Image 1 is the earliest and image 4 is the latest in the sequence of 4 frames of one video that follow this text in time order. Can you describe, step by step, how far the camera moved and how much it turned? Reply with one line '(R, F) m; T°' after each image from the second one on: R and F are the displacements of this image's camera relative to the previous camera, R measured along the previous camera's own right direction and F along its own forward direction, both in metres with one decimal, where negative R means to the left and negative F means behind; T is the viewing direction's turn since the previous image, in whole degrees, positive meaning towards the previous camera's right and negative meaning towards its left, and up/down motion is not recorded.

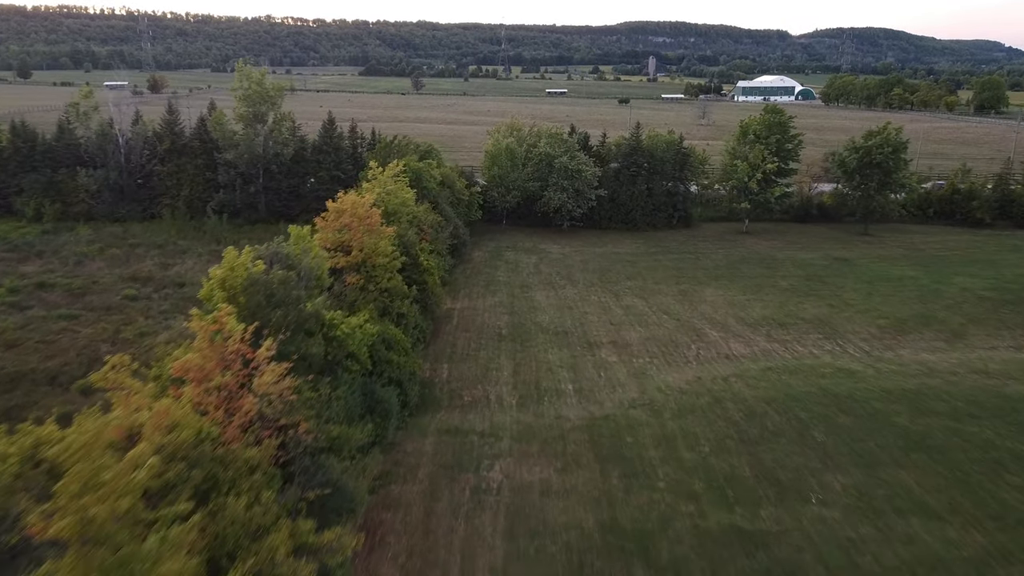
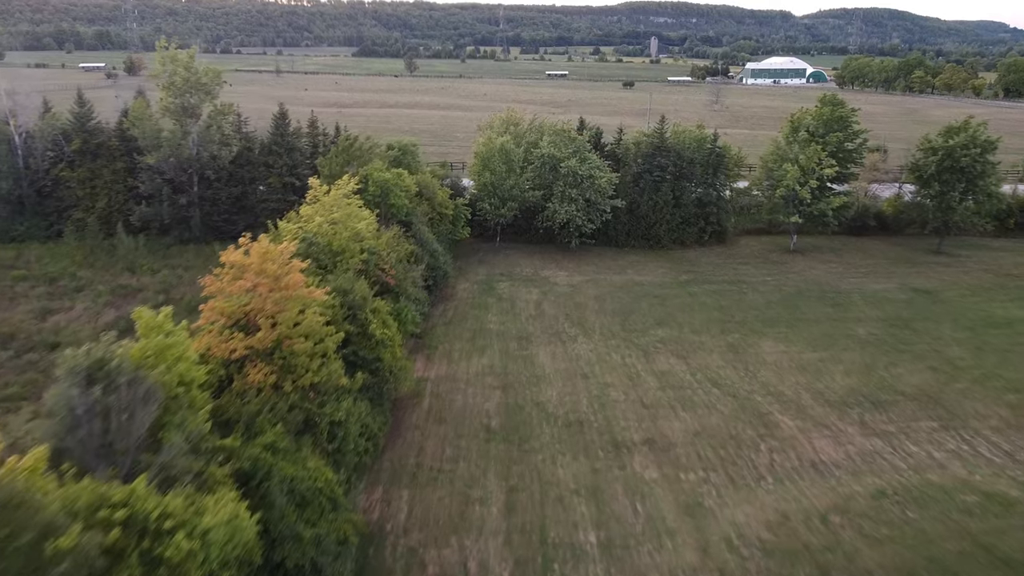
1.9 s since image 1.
(+0.2, +8.7) m; 0°
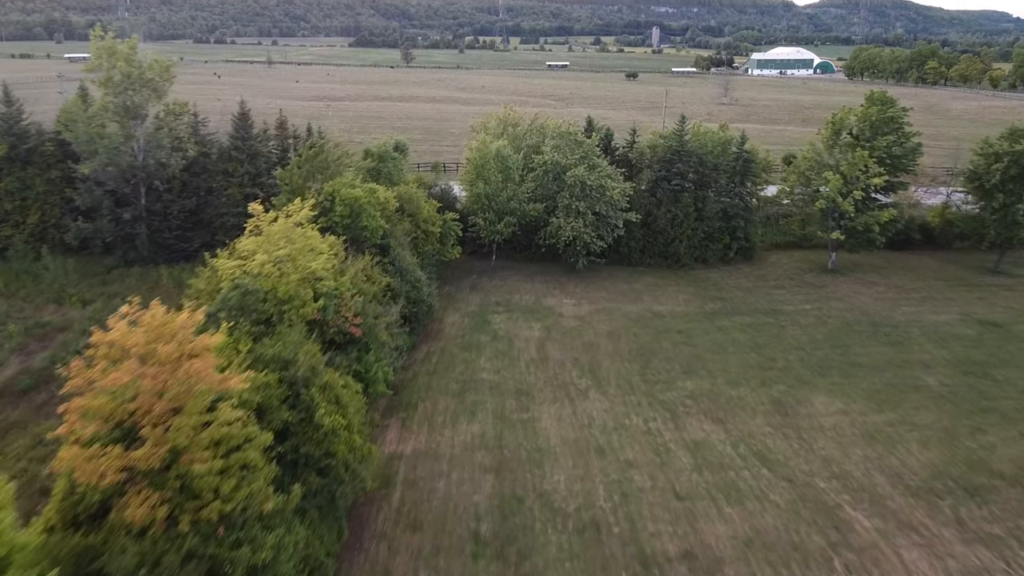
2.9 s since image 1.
(+0.1, +4.9) m; 0°
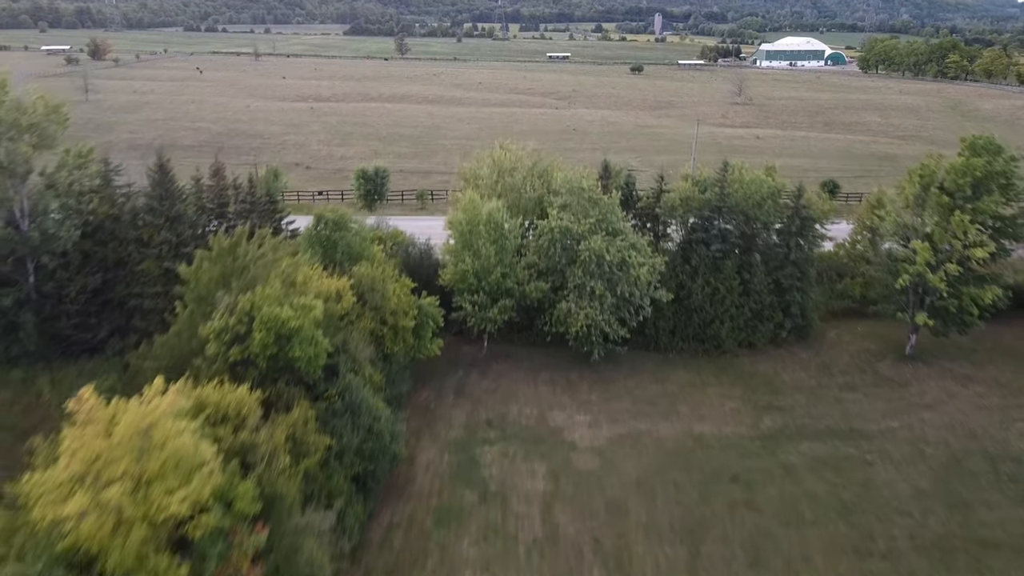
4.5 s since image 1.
(+0.1, +7.1) m; 0°
